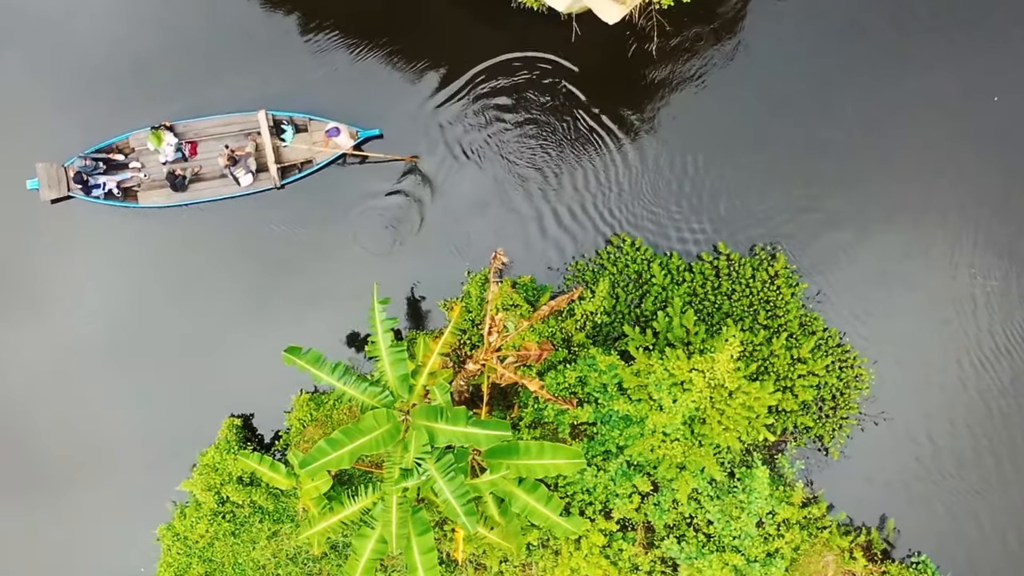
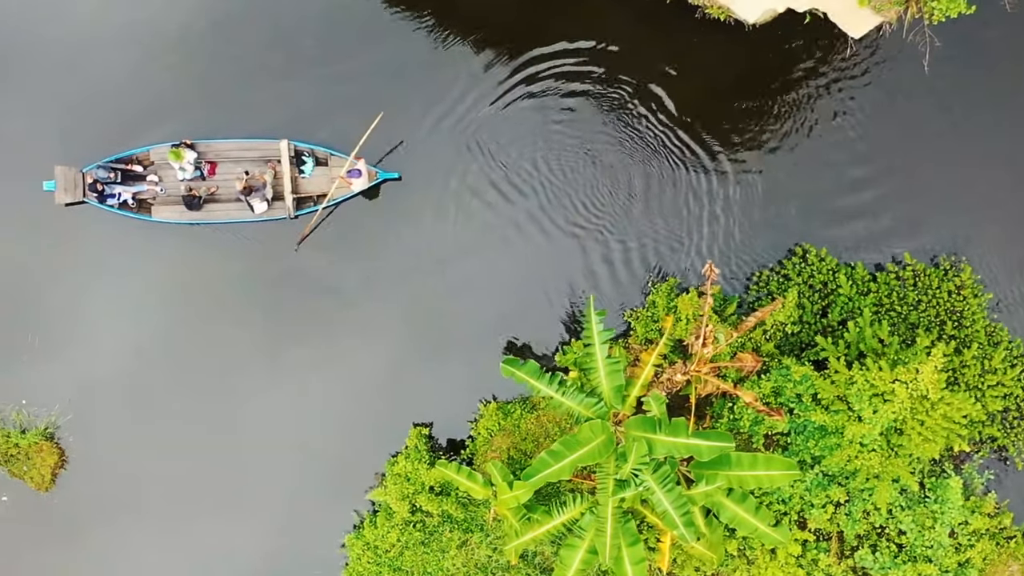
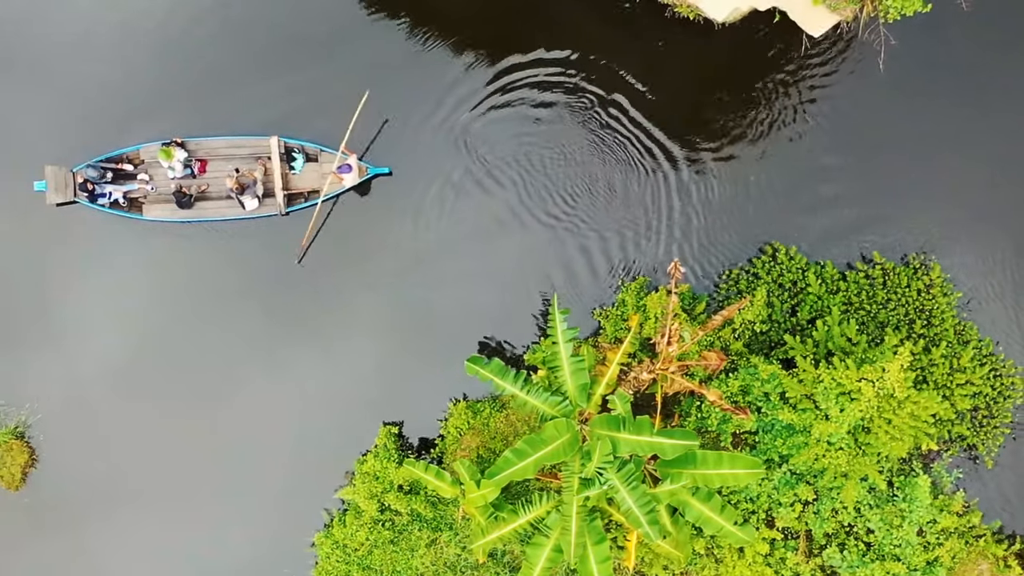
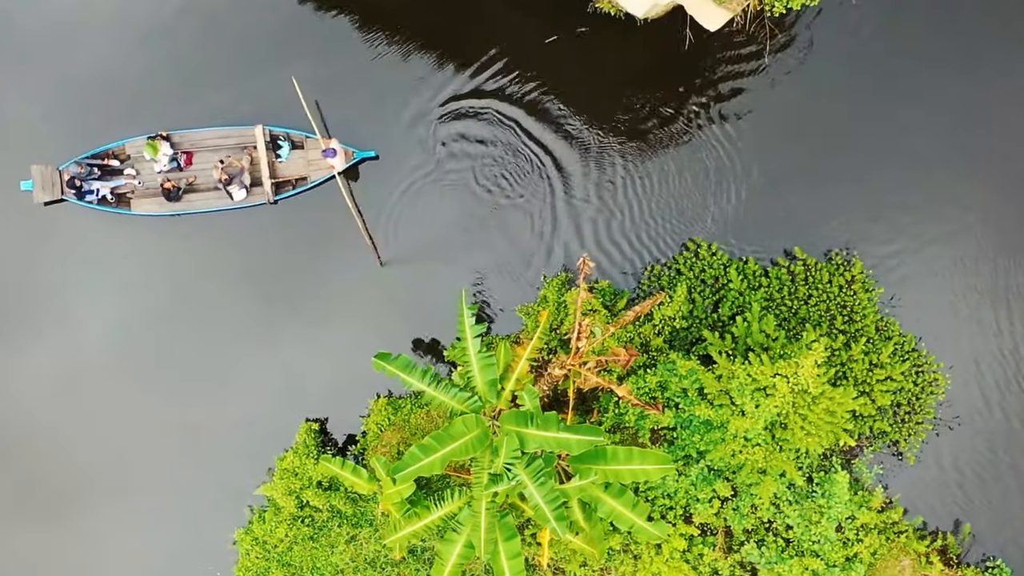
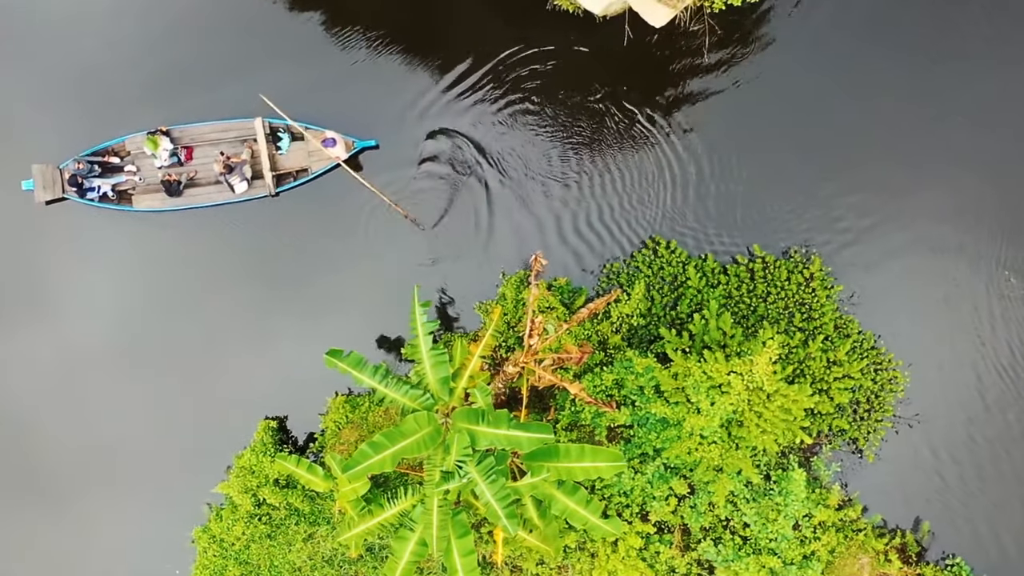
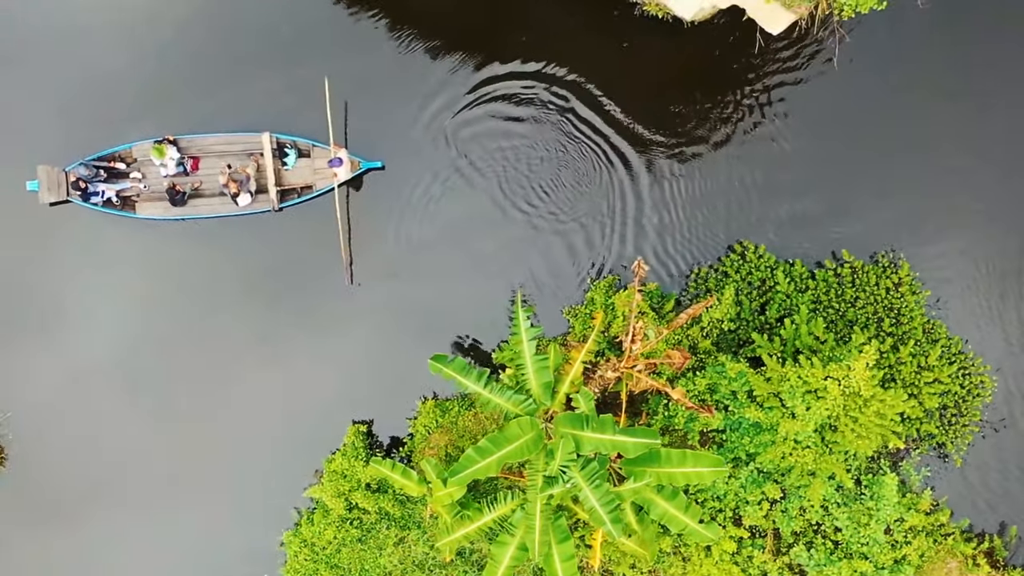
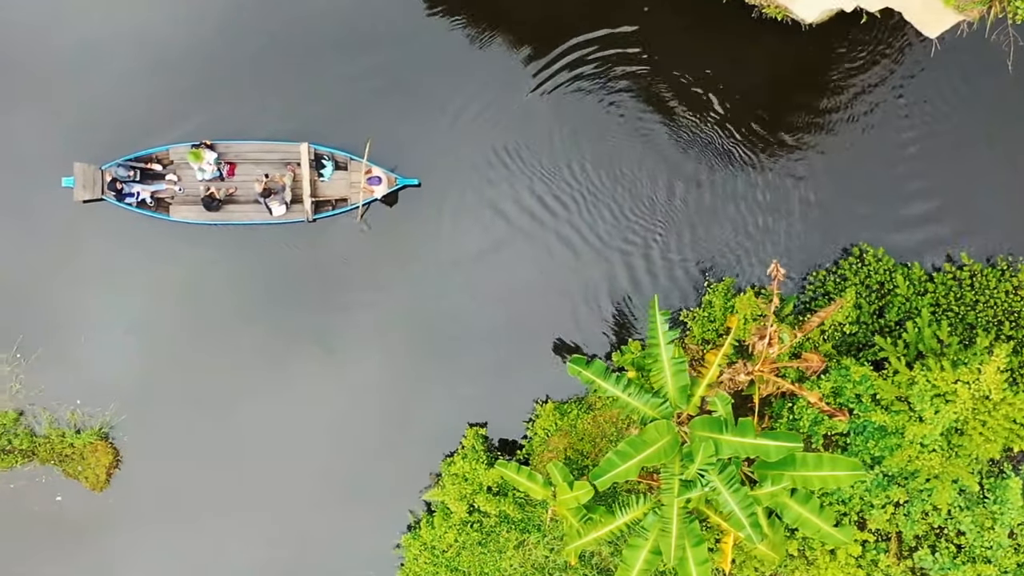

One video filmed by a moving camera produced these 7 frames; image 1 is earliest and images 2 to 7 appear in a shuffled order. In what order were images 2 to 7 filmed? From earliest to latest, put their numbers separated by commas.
5, 4, 6, 3, 2, 7
